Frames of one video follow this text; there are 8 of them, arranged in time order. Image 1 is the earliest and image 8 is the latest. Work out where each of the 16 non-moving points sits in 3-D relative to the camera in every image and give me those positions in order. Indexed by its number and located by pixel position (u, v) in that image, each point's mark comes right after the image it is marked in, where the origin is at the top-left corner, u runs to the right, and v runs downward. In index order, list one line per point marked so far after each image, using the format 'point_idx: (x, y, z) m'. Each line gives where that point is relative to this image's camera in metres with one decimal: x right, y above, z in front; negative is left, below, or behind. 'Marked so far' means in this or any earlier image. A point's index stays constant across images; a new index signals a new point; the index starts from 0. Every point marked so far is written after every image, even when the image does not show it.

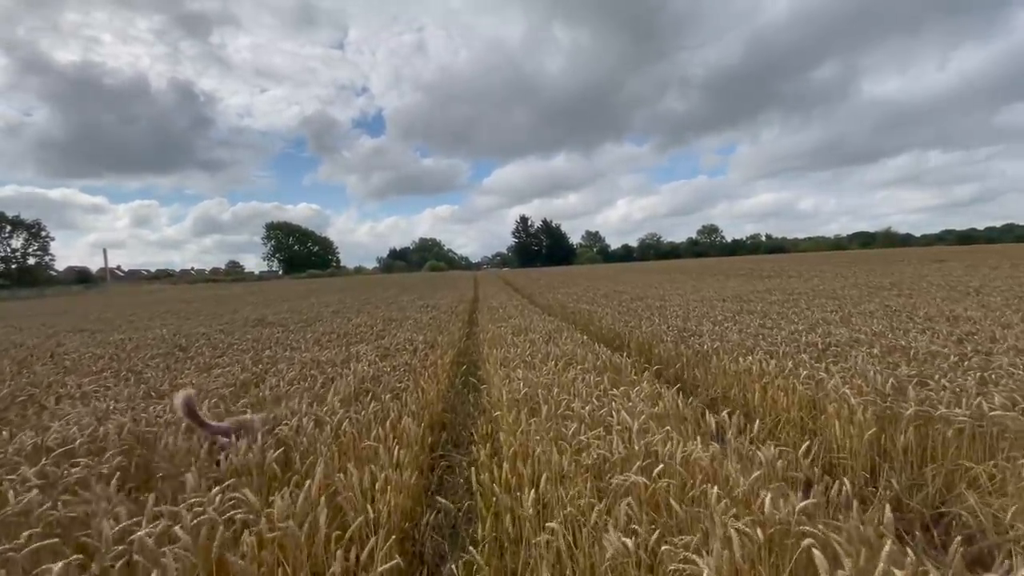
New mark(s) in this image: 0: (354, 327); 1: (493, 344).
0: (-2.9, -0.7, +8.8) m
1: (-0.3, -0.8, +6.8) m
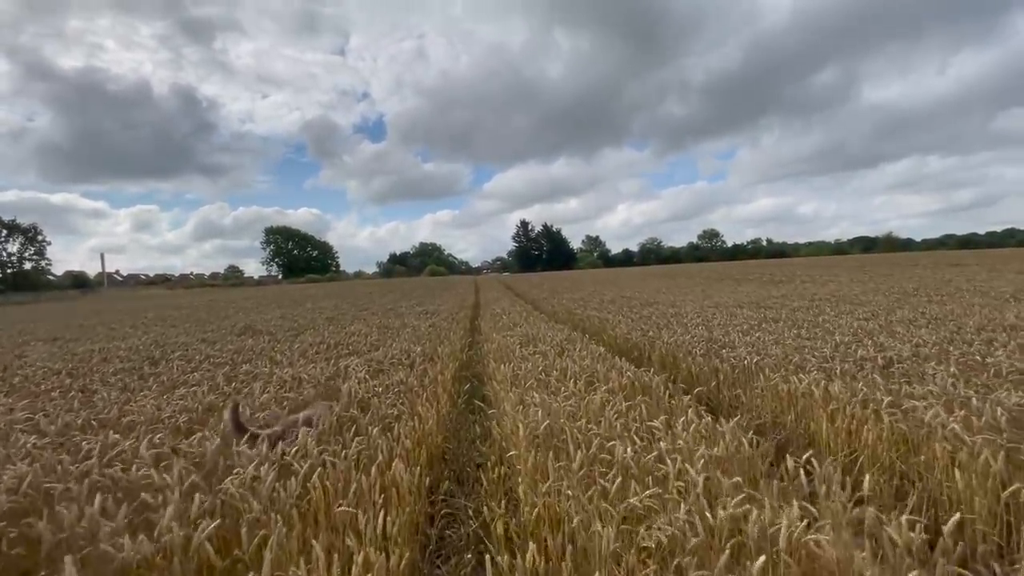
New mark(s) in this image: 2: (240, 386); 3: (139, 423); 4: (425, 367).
0: (-2.8, -0.8, +8.1) m
1: (-0.1, -0.9, +6.2) m
2: (-2.6, -0.9, +4.5) m
3: (-2.5, -0.9, +3.2) m
4: (-1.0, -0.9, +5.5) m
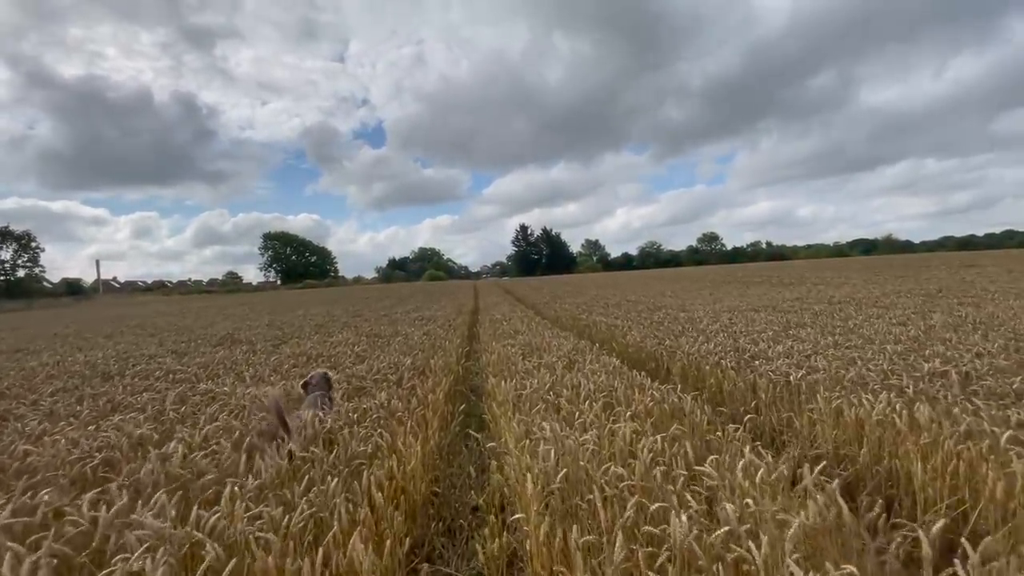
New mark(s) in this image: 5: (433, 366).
0: (-2.8, -0.9, +7.4) m
1: (-0.1, -0.9, +5.5) m
2: (-2.5, -1.0, +3.7) m
3: (-2.5, -0.9, +2.5) m
4: (-1.0, -1.0, +4.8) m
5: (-1.0, -1.0, +5.8) m
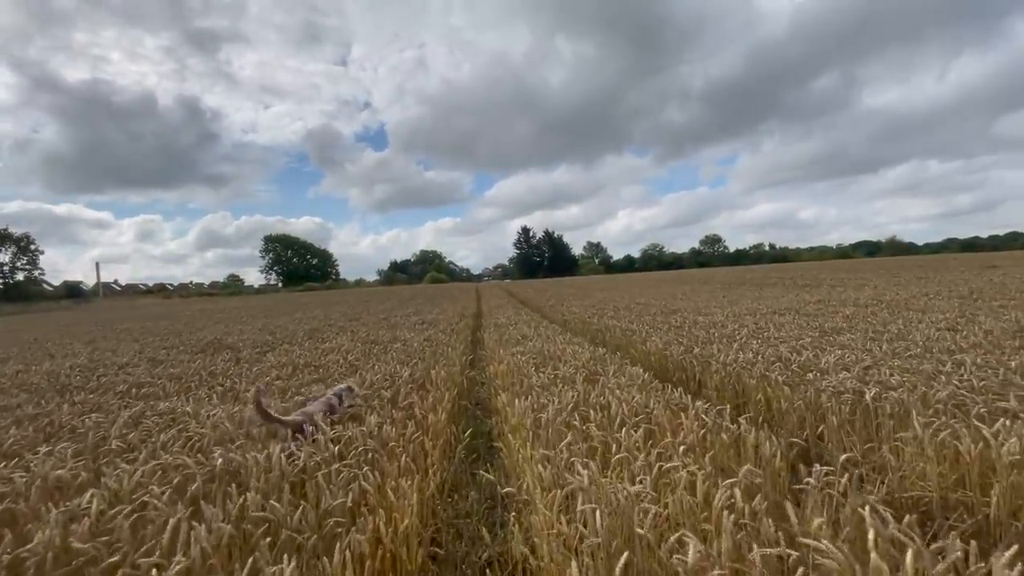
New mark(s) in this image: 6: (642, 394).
0: (-2.7, -0.9, +6.7) m
1: (0.0, -1.0, +4.8) m
2: (-2.4, -1.0, +3.1) m
3: (-2.4, -0.9, +1.8) m
4: (-0.9, -1.0, +4.1) m
5: (-0.9, -1.0, +5.2) m
6: (+1.0, -0.8, +3.8) m
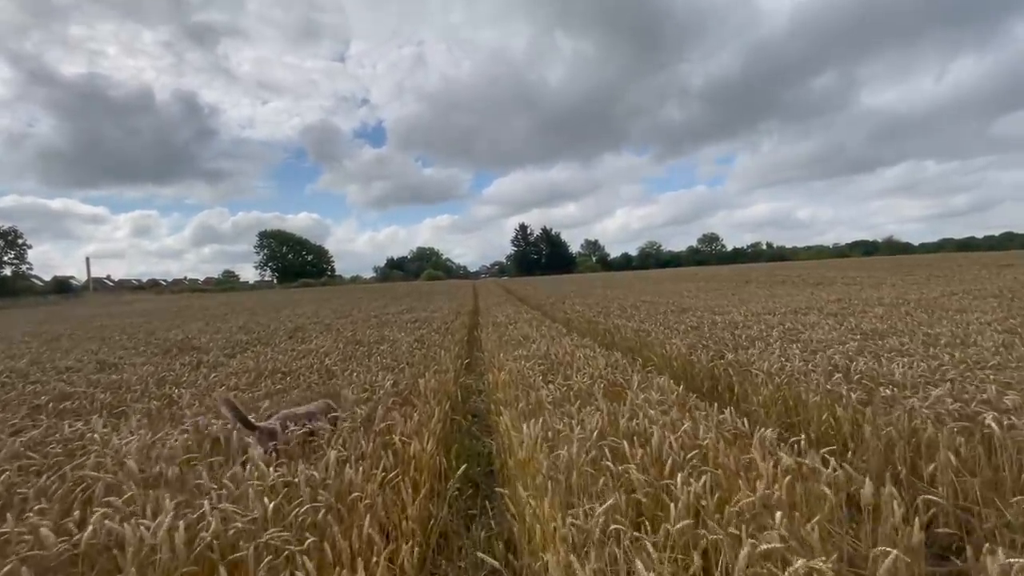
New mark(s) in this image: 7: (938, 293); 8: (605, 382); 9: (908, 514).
0: (-2.6, -0.9, +5.9) m
1: (0.0, -0.9, +4.0) m
2: (-2.4, -0.9, +2.3) m
3: (-2.3, -0.9, +1.0) m
4: (-0.8, -0.9, +3.3) m
5: (-0.8, -0.9, +4.4) m
6: (+1.1, -0.8, +3.0) m
7: (+10.3, -0.1, +11.6) m
8: (+0.8, -0.8, +4.1) m
9: (+1.6, -0.9, +1.9) m
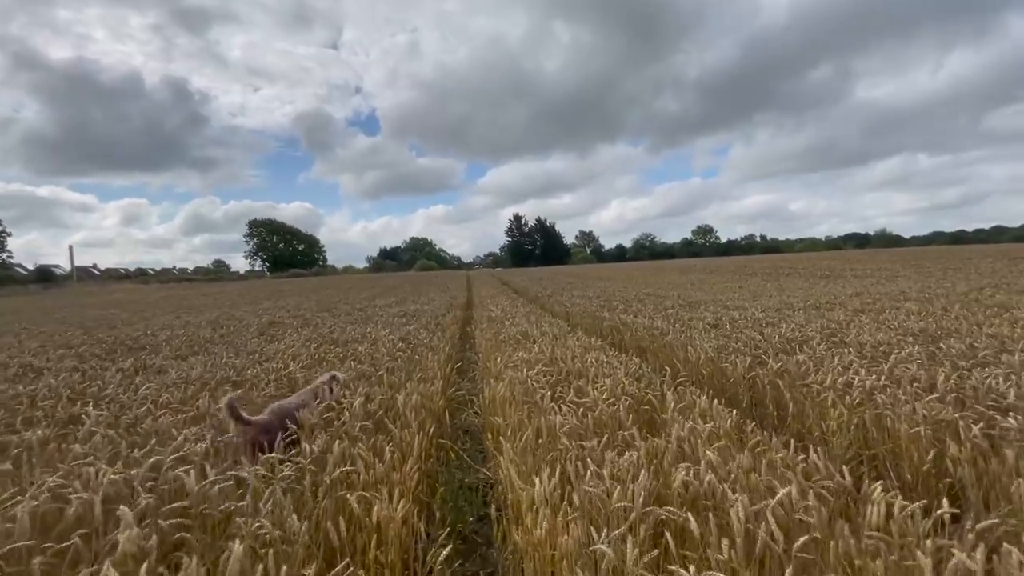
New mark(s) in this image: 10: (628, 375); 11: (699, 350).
0: (-2.7, -0.8, +5.0) m
1: (0.0, -0.9, +3.1) m
2: (-2.3, -0.9, +1.4) m
3: (-2.3, -0.9, +0.1) m
4: (-0.8, -0.9, +2.4) m
5: (-0.8, -0.9, +3.5) m
6: (+1.1, -0.8, +2.1) m
7: (+10.3, 0.0, +10.8) m
8: (+0.8, -0.8, +3.2) m
9: (+1.6, -0.9, +1.0) m
10: (+1.0, -0.7, +4.0) m
11: (+2.0, -0.7, +5.2) m
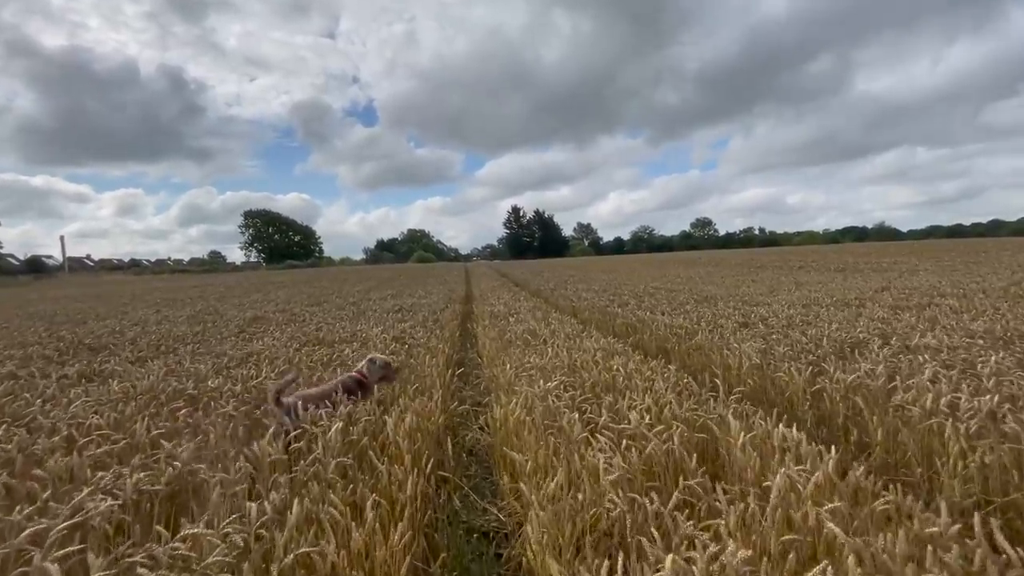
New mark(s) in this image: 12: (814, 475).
0: (-2.5, -0.7, +4.3) m
1: (+0.2, -0.8, +2.4) m
2: (-2.2, -0.9, +0.6) m
3: (-2.1, -0.9, -0.6) m
4: (-0.7, -0.9, +1.7) m
5: (-0.7, -0.8, +2.8) m
6: (+1.2, -0.8, +1.4) m
7: (+10.3, +0.1, +10.2) m
8: (+0.9, -0.7, +2.5) m
9: (+1.7, -0.9, +0.3) m
10: (+1.1, -0.7, +3.3) m
11: (+2.1, -0.6, +4.5) m
12: (+1.3, -0.8, +2.0) m
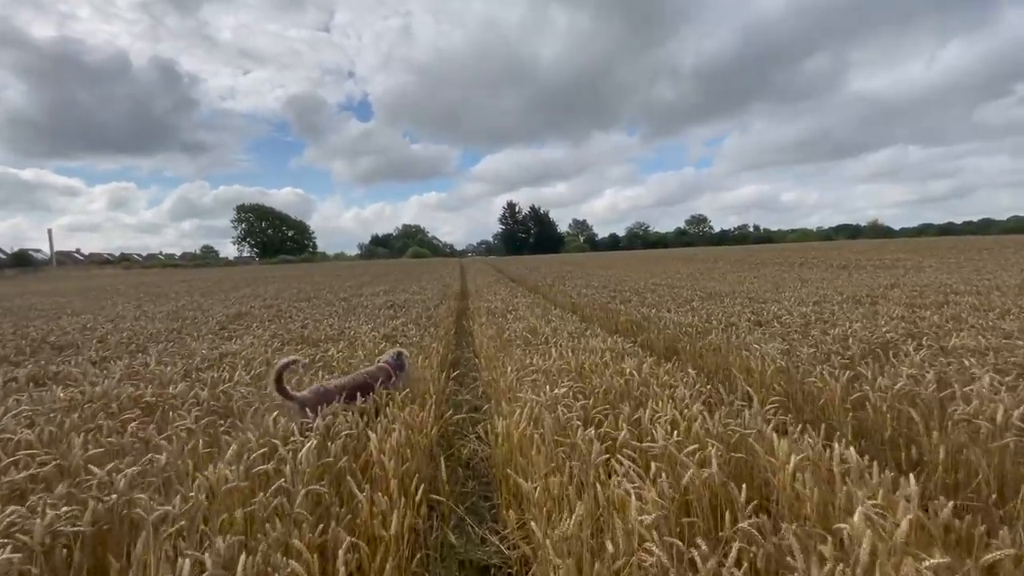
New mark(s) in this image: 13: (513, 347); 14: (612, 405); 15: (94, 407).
0: (-2.5, -0.7, +3.8) m
1: (+0.2, -0.8, +2.0) m
2: (-2.2, -0.9, +0.2) m
3: (-2.1, -0.9, -1.0) m
4: (-0.6, -0.9, +1.3) m
5: (-0.7, -0.8, +2.4) m
6: (+1.2, -0.8, +1.0) m
7: (+10.3, +0.2, +9.9) m
8: (+1.0, -0.7, +2.1) m
9: (+1.8, -0.9, -0.1) m
10: (+1.1, -0.7, +2.9) m
11: (+2.1, -0.6, +4.1) m
12: (+1.3, -0.8, +1.6) m
13: (0.0, -0.6, +4.9) m
14: (+0.6, -0.7, +2.9) m
15: (-2.6, -0.7, +2.9) m
